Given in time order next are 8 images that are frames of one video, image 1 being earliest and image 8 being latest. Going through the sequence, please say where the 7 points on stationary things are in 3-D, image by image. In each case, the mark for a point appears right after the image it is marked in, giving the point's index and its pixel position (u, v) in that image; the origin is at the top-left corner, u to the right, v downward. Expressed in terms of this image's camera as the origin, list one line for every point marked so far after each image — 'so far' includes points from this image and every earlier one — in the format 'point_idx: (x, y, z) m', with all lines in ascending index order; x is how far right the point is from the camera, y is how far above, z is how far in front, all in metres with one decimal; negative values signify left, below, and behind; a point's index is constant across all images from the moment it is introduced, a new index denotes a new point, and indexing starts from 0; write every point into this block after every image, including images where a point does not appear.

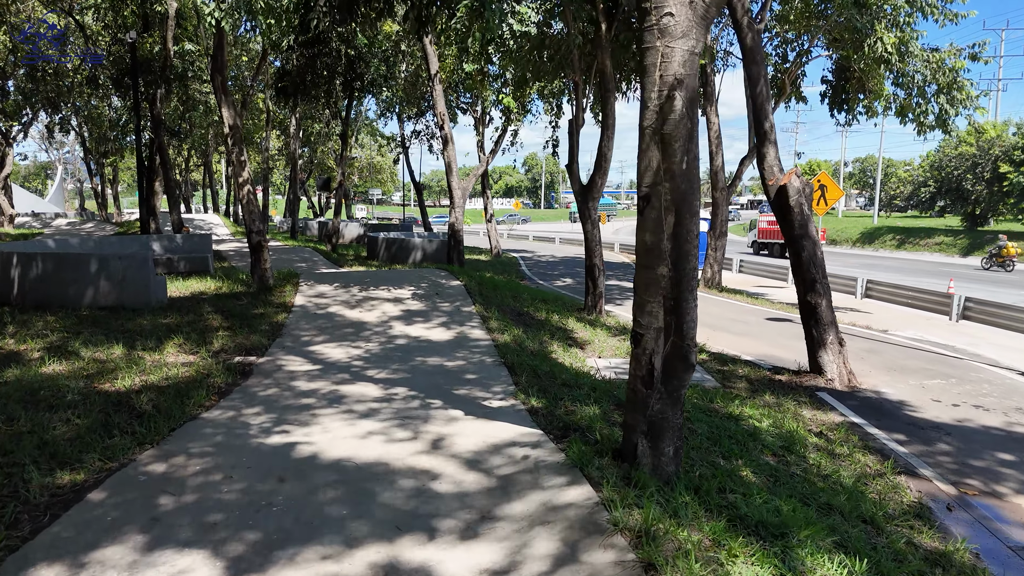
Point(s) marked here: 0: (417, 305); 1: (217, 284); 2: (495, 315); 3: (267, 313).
0: (-1.2, -0.2, +9.4) m
1: (-4.6, +0.1, +11.4) m
2: (-0.2, -0.4, +9.1) m
3: (-2.9, -0.3, +8.7) m
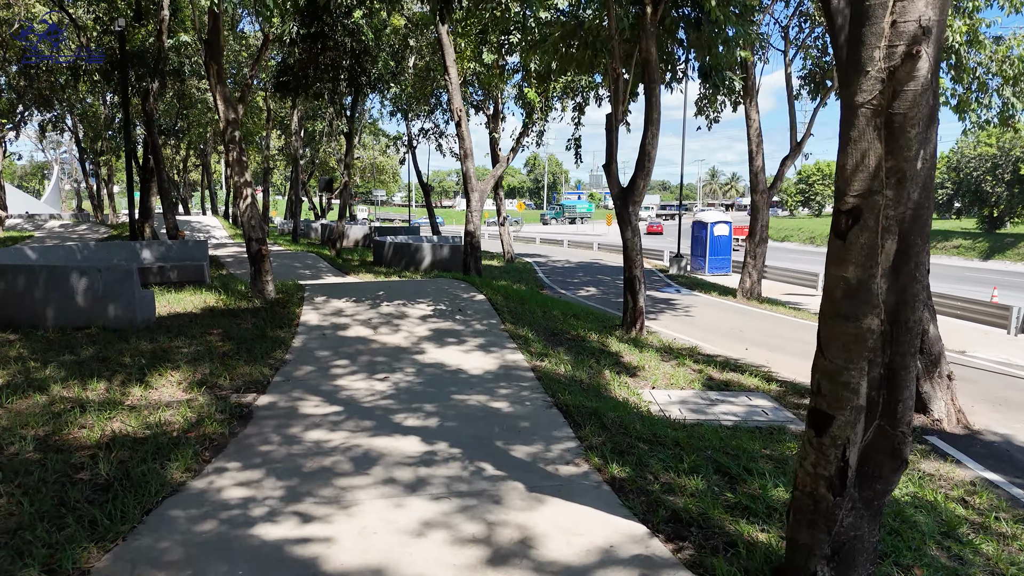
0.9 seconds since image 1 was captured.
0: (-0.8, -0.4, +8.3) m
1: (-4.2, -0.1, +10.3) m
2: (+0.2, -0.6, +8.0) m
3: (-2.5, -0.5, +7.6) m
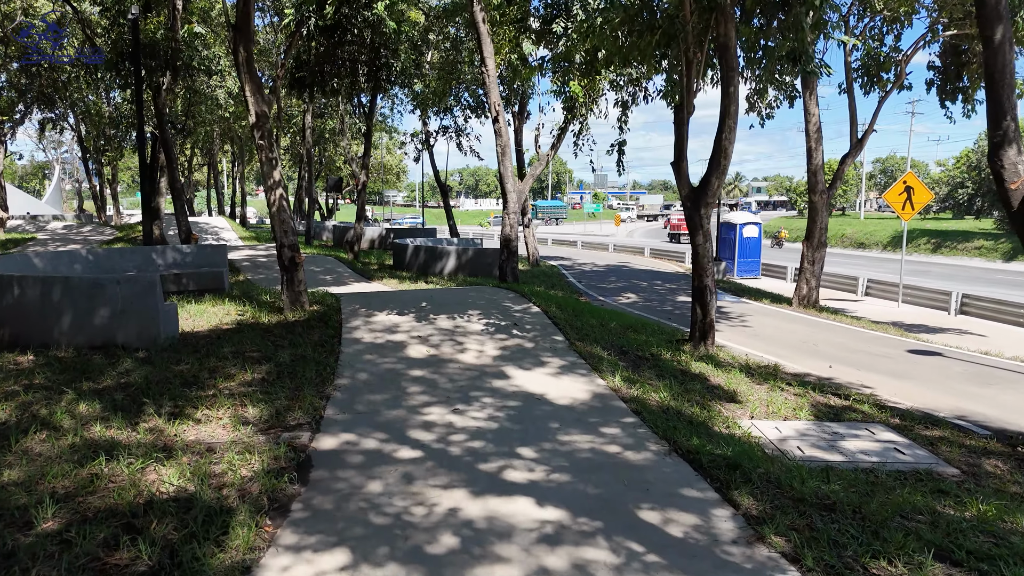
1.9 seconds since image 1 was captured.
0: (-0.1, -0.6, +7.3) m
1: (-3.5, -0.3, +9.4) m
2: (+0.9, -0.7, +7.1) m
3: (-1.8, -0.7, +6.7) m
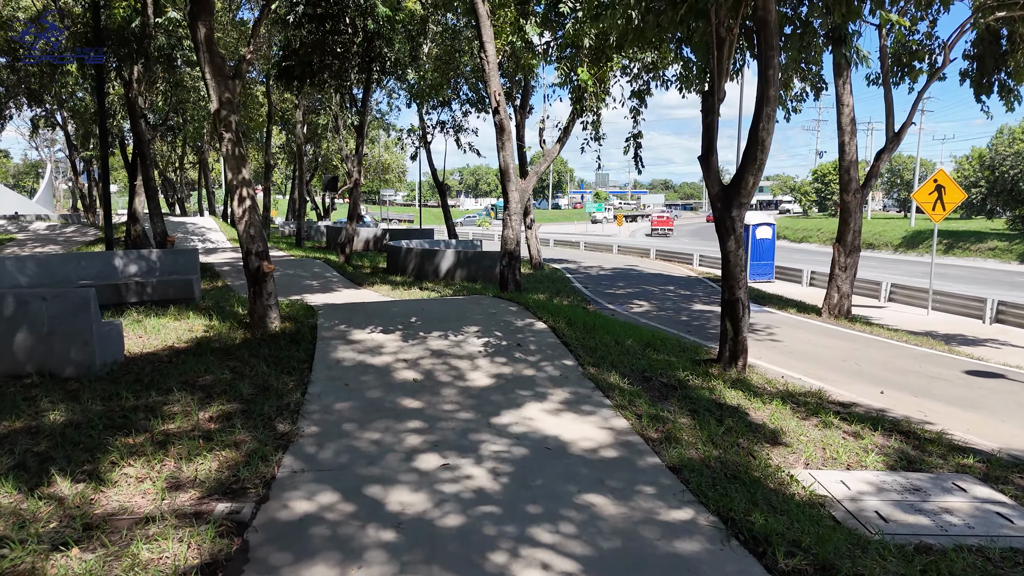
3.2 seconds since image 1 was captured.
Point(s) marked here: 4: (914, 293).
0: (-0.1, -0.7, +6.2) m
1: (-3.5, -0.4, +8.2) m
2: (+0.9, -0.8, +5.9) m
3: (-1.8, -0.8, +5.5) m
4: (+9.5, -0.1, +17.1) m
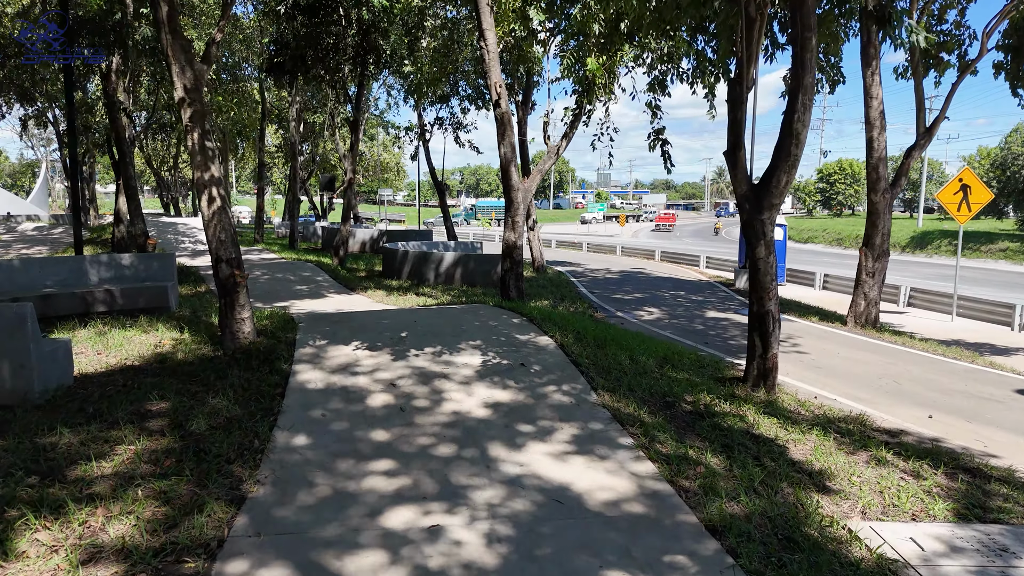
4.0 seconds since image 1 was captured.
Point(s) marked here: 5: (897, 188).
0: (0.0, -0.8, +5.4) m
1: (-3.4, -0.5, +7.4) m
2: (+1.0, -0.9, +5.1) m
3: (-1.7, -0.9, +4.7) m
4: (+9.5, -0.2, +16.3) m
5: (+5.7, +1.5, +10.7) m
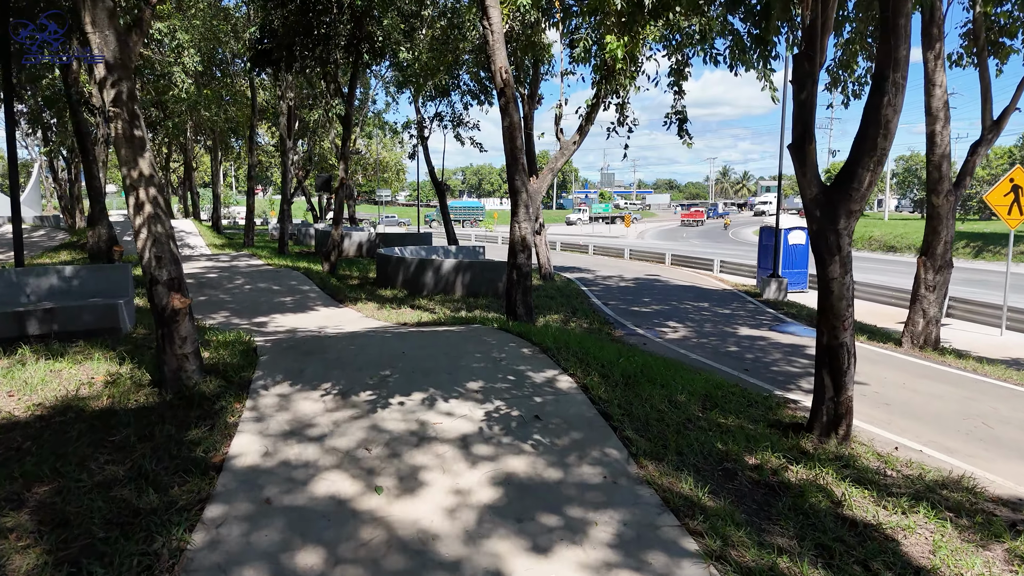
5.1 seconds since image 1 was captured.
0: (0.0, -1.0, +4.0) m
1: (-3.4, -0.7, +6.1) m
2: (+1.0, -1.1, +3.8) m
3: (-1.7, -1.1, +3.4) m
4: (+9.6, -0.4, +14.9) m
5: (+5.8, +1.3, +9.4) m
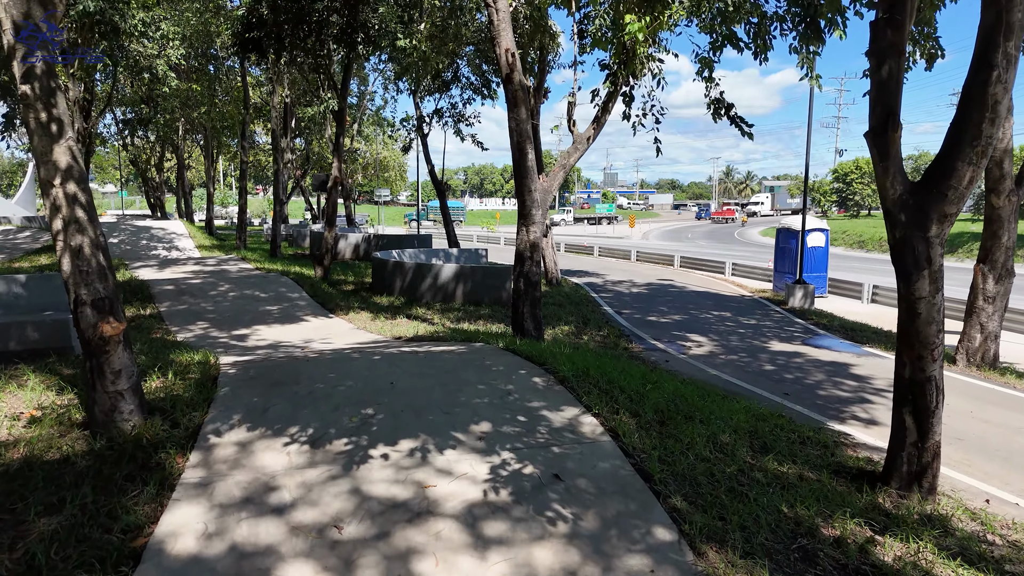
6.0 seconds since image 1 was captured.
0: (+0.1, -1.1, +3.0) m
1: (-3.3, -0.8, +5.1) m
2: (+1.1, -1.3, +2.8) m
3: (-1.6, -1.2, +2.4) m
4: (+9.7, -0.6, +13.8) m
5: (+5.9, +1.1, +8.3) m
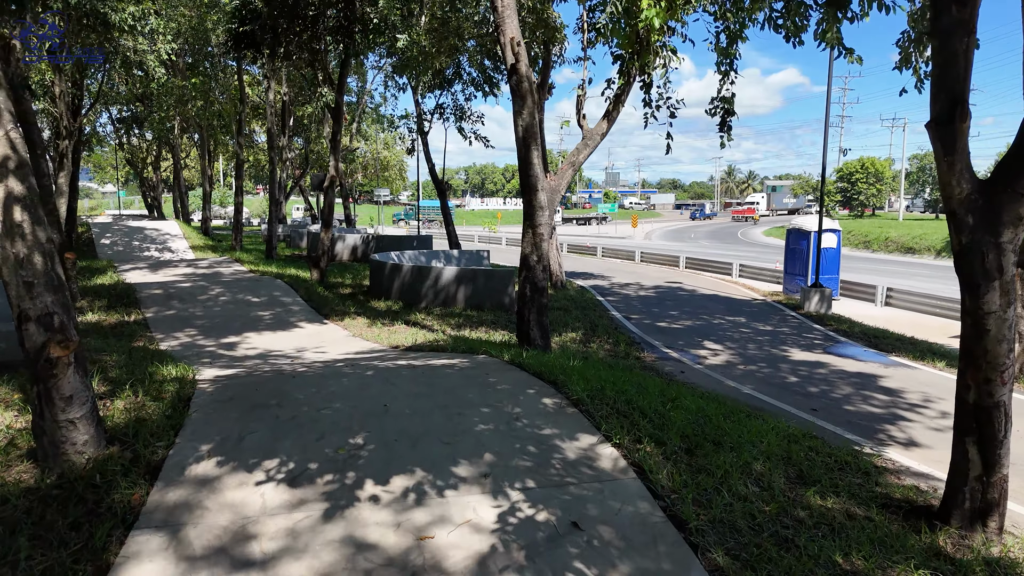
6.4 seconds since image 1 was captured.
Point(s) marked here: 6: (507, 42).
0: (+0.2, -1.2, +2.5) m
1: (-3.2, -0.9, +4.5) m
2: (+1.2, -1.3, +2.2) m
3: (-1.5, -1.3, +1.8) m
4: (+9.8, -0.6, +13.3) m
5: (+5.9, +1.1, +7.8) m
6: (-0.1, +2.6, +7.8) m
